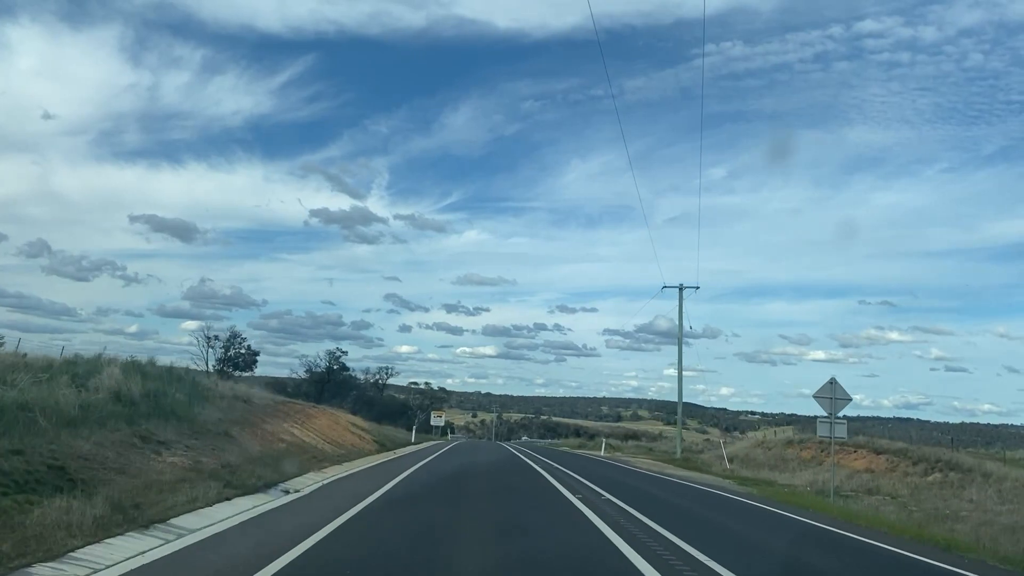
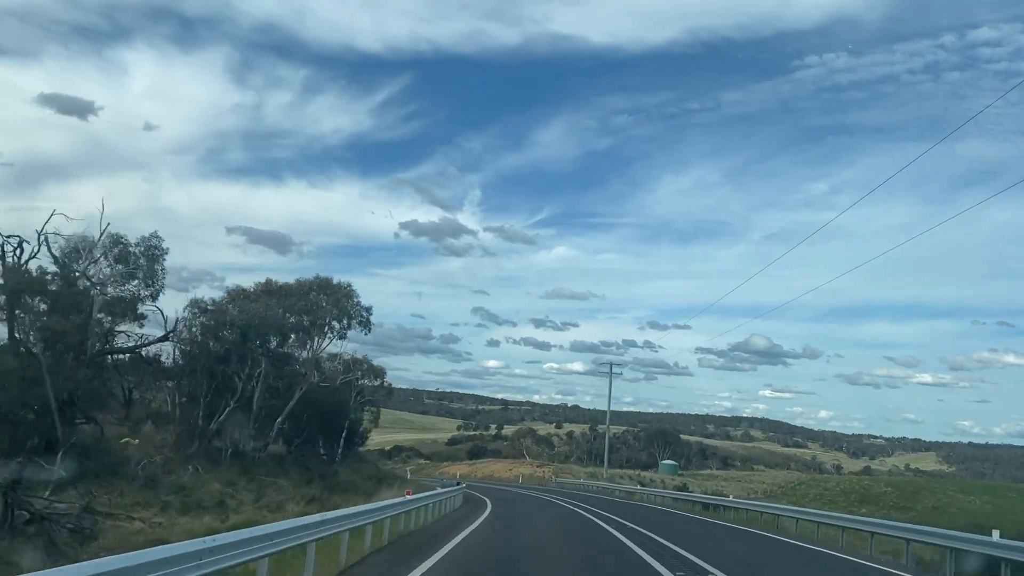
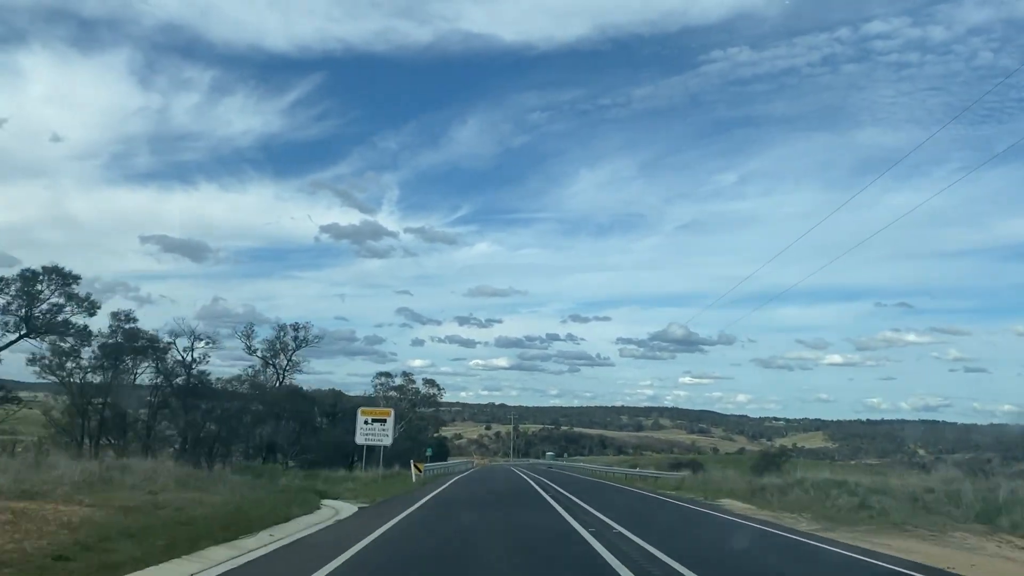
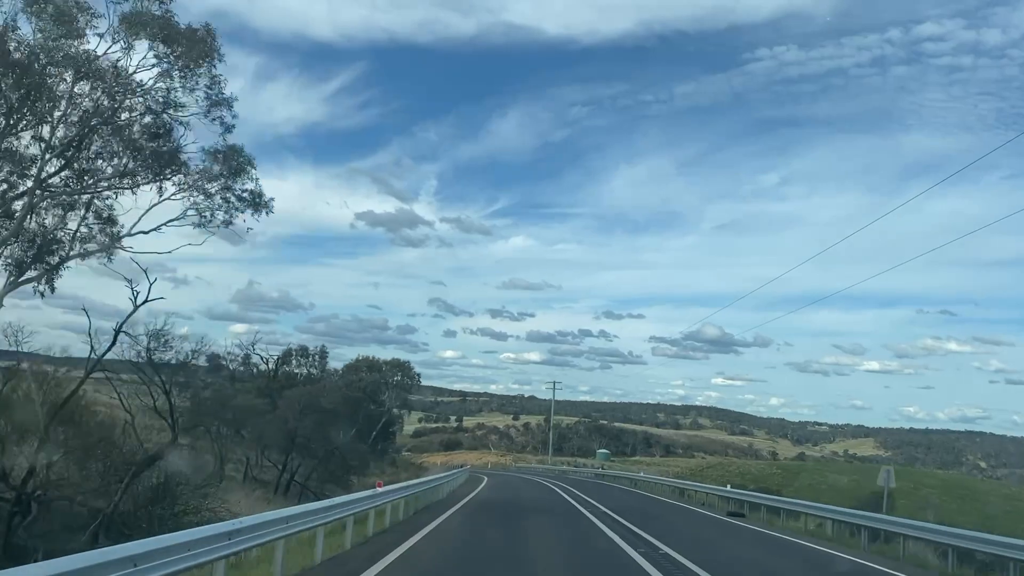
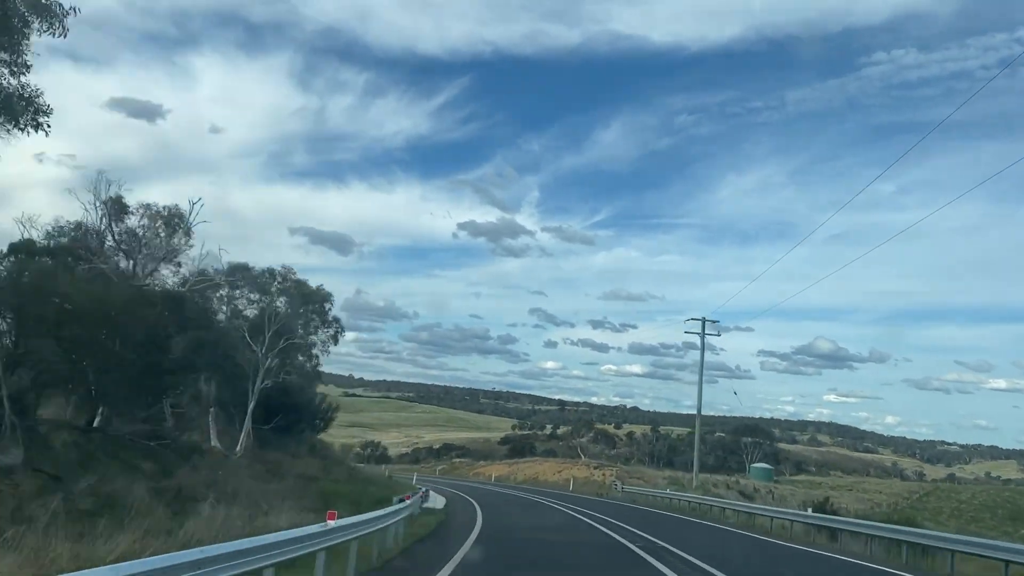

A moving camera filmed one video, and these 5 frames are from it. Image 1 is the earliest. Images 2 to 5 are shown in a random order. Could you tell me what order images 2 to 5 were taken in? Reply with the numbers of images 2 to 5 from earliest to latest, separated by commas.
3, 4, 2, 5
